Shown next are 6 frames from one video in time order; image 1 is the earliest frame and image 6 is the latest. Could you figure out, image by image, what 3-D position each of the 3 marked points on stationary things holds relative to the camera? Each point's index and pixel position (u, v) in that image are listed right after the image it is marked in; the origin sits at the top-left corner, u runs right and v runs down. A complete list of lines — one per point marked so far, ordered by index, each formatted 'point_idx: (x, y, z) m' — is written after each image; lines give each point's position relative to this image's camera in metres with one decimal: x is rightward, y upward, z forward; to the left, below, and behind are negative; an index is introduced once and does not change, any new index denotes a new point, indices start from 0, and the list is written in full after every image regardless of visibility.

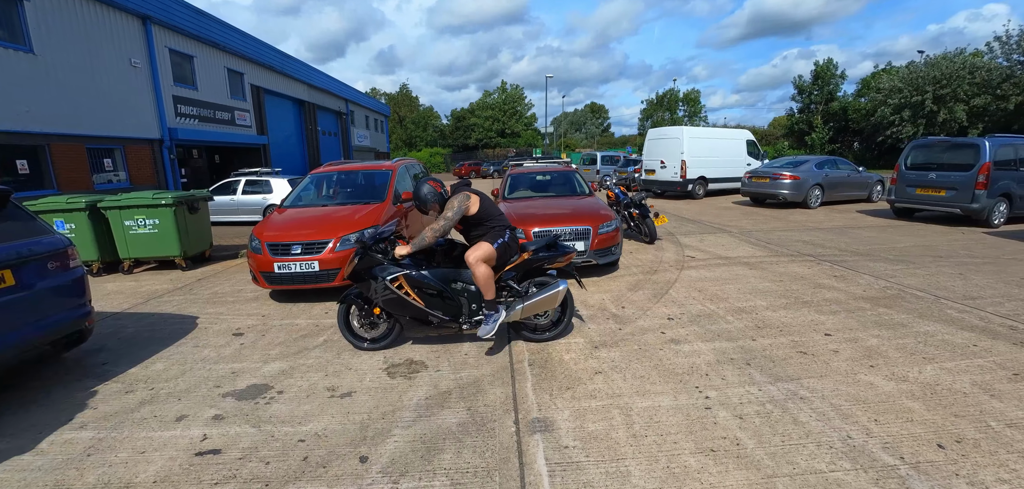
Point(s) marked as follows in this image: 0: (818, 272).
0: (+4.0, -0.4, +5.3) m
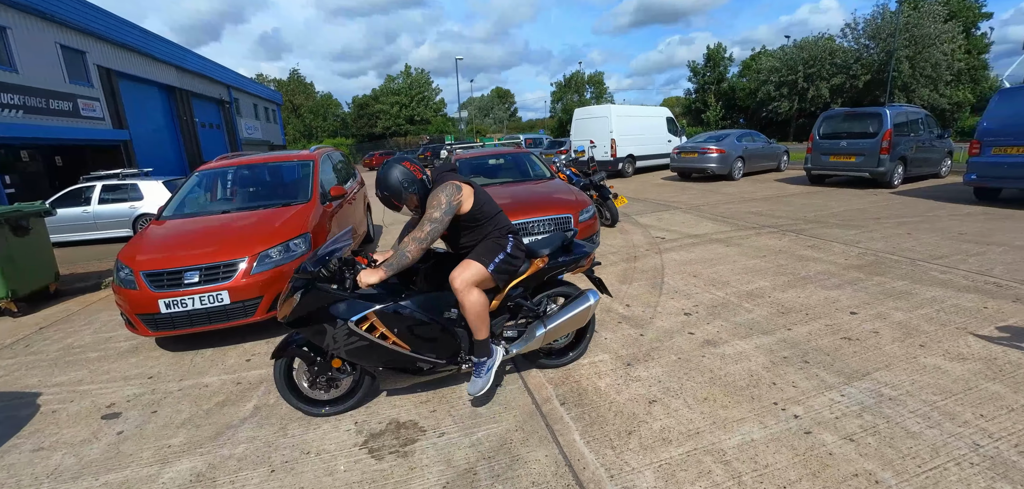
0: (+3.6, 0.0, +5.3) m
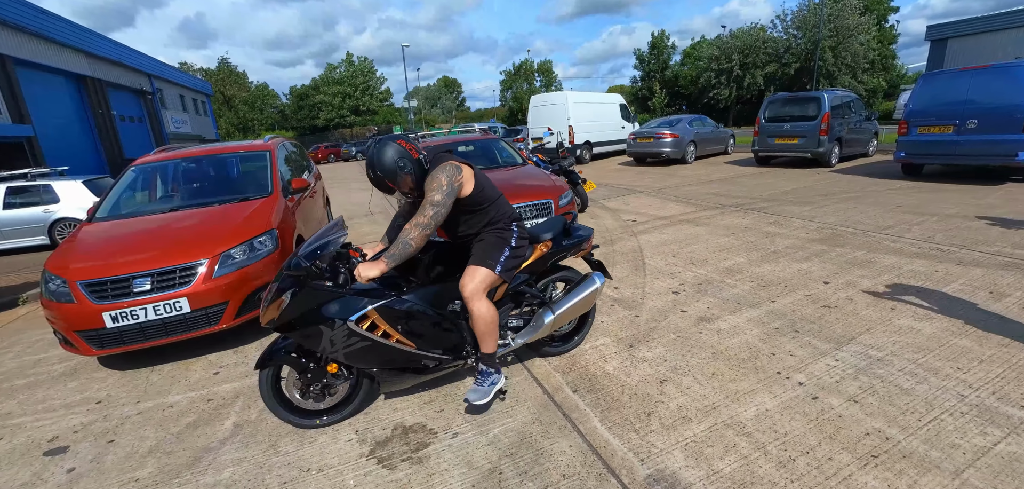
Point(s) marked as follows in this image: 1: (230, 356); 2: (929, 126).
0: (+3.3, +0.3, +5.5) m
1: (-2.2, -0.9, +3.2) m
2: (+7.0, +1.9, +6.8) m
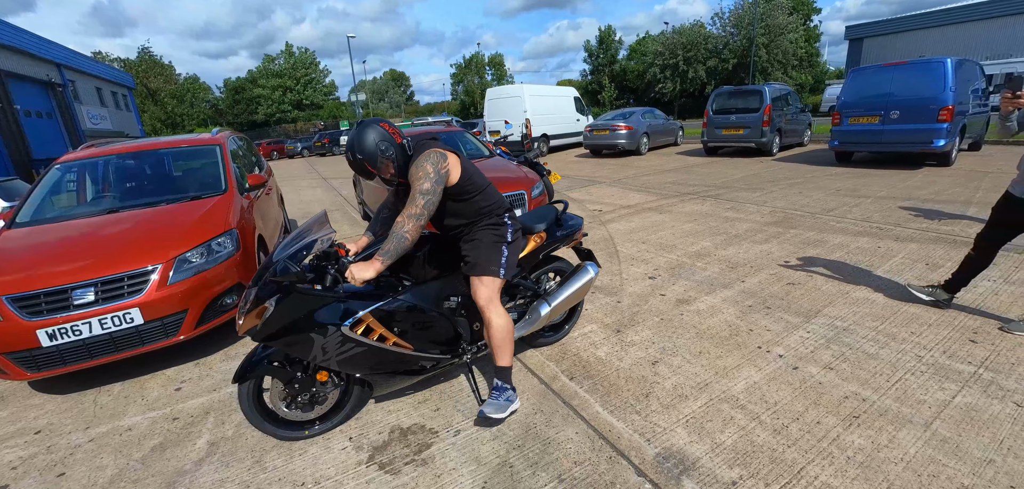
0: (+2.8, +0.5, +5.8) m
1: (-2.3, -0.9, +2.9) m
2: (+6.3, +2.3, +7.5) m
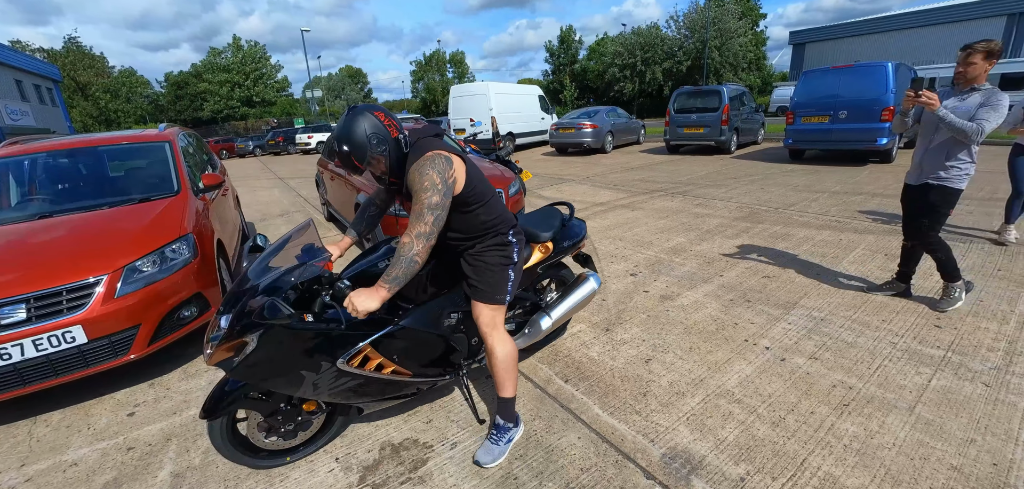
0: (+2.5, +0.6, +5.9) m
1: (-2.3, -0.9, +2.6) m
2: (+5.7, +2.5, +7.9) m
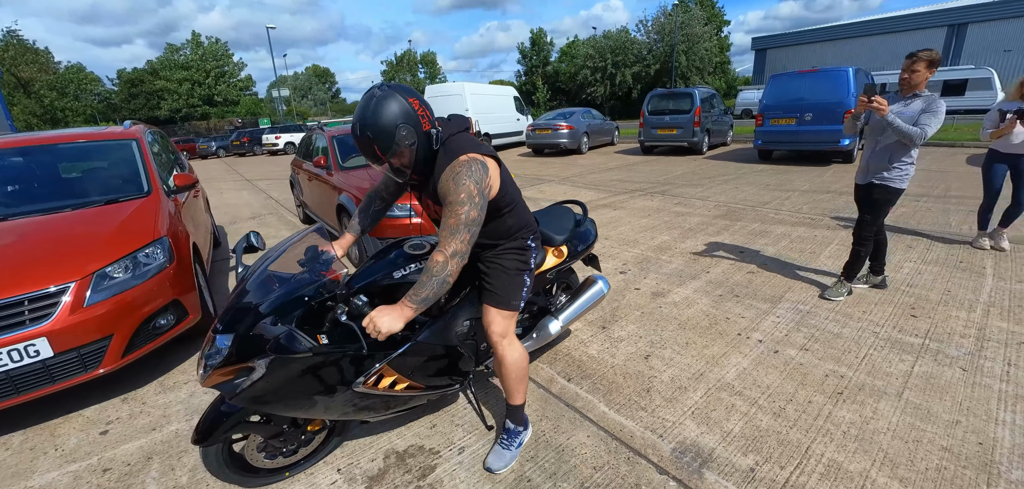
0: (+2.2, +0.6, +6.1) m
1: (-2.3, -1.0, +2.4) m
2: (+5.3, +2.5, +8.2) m
